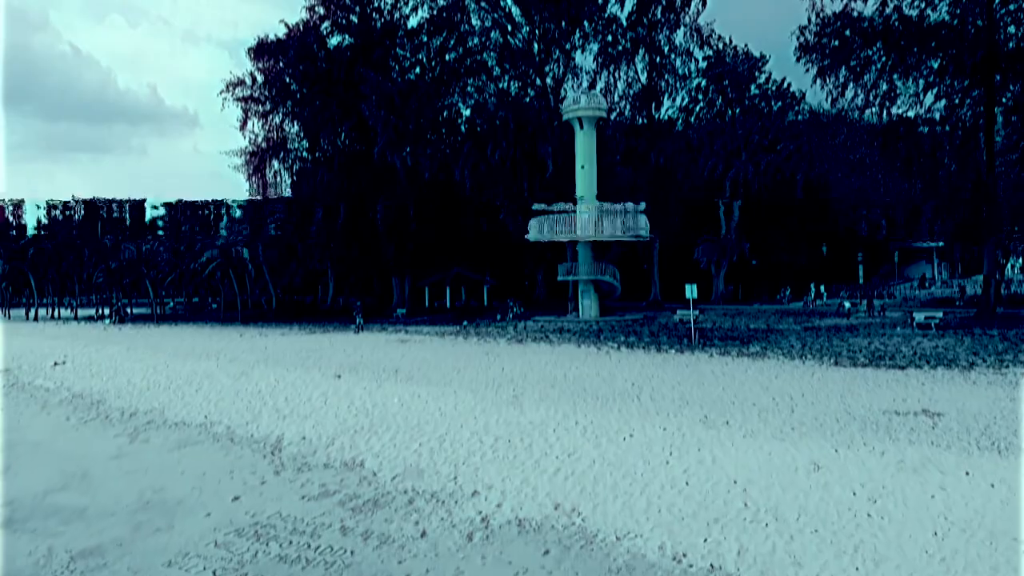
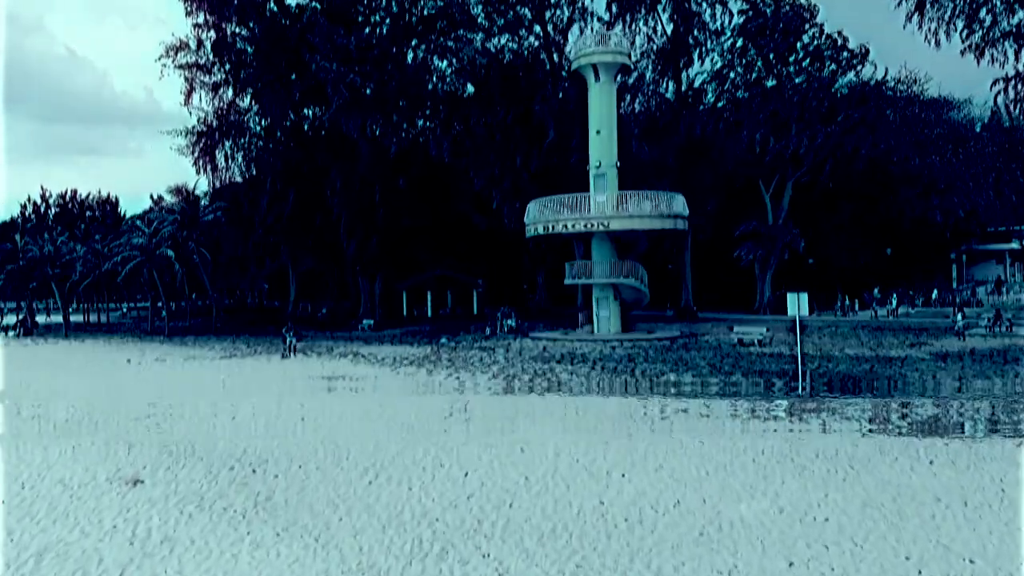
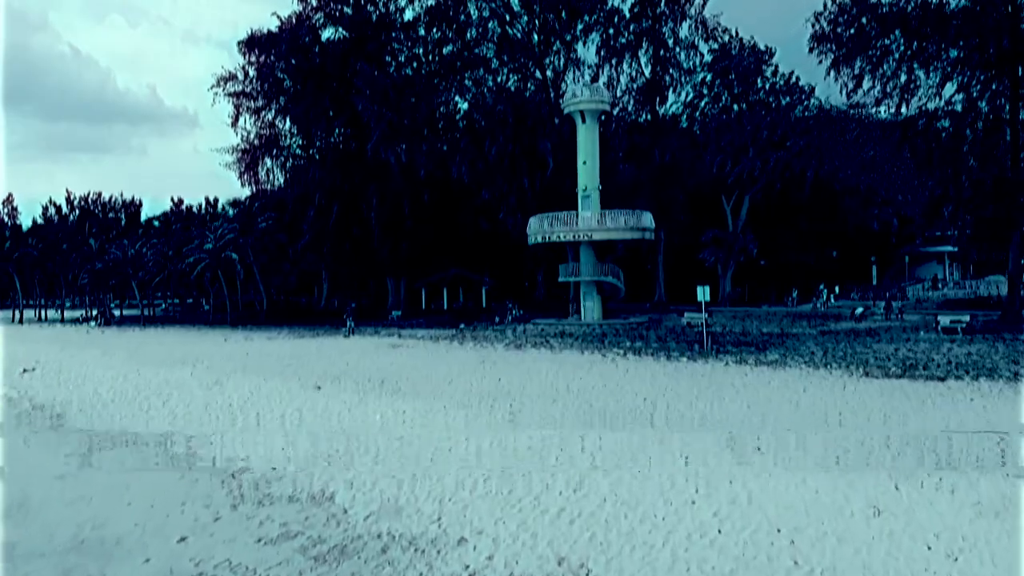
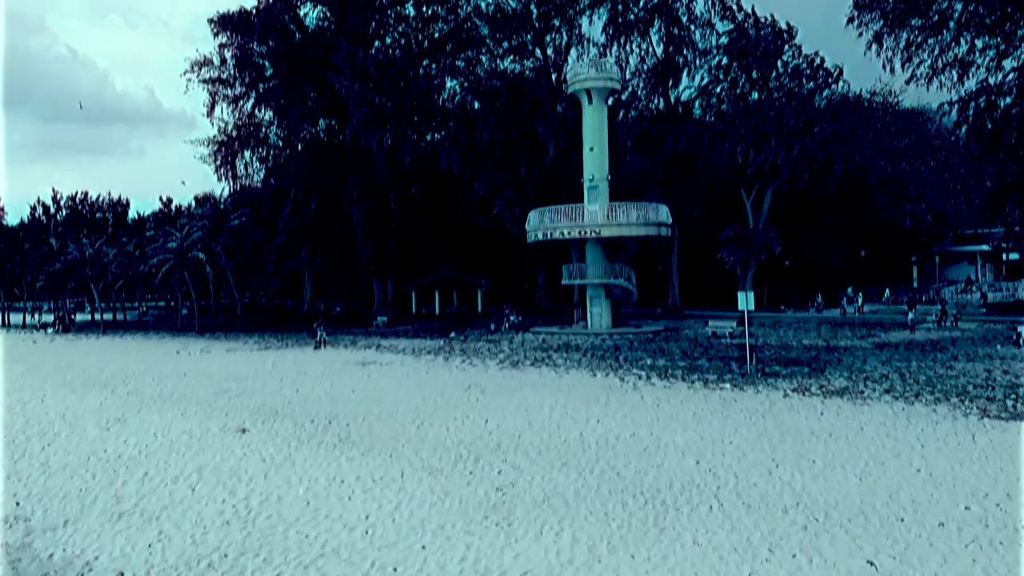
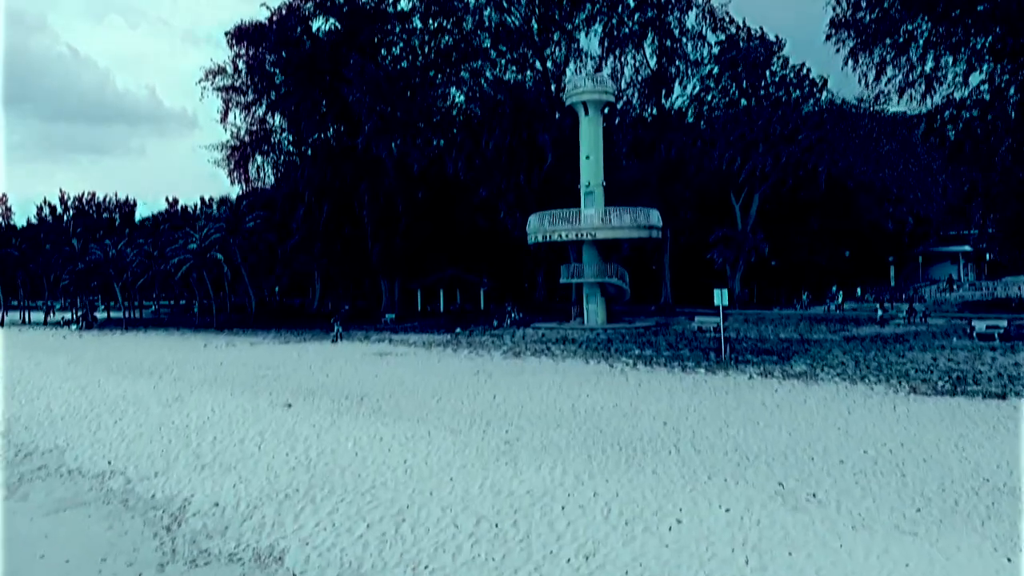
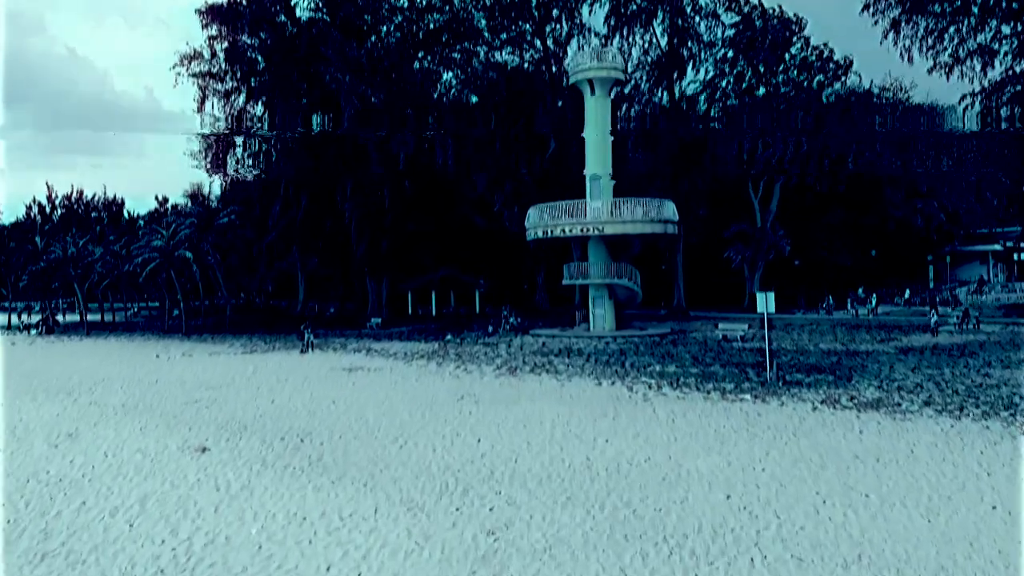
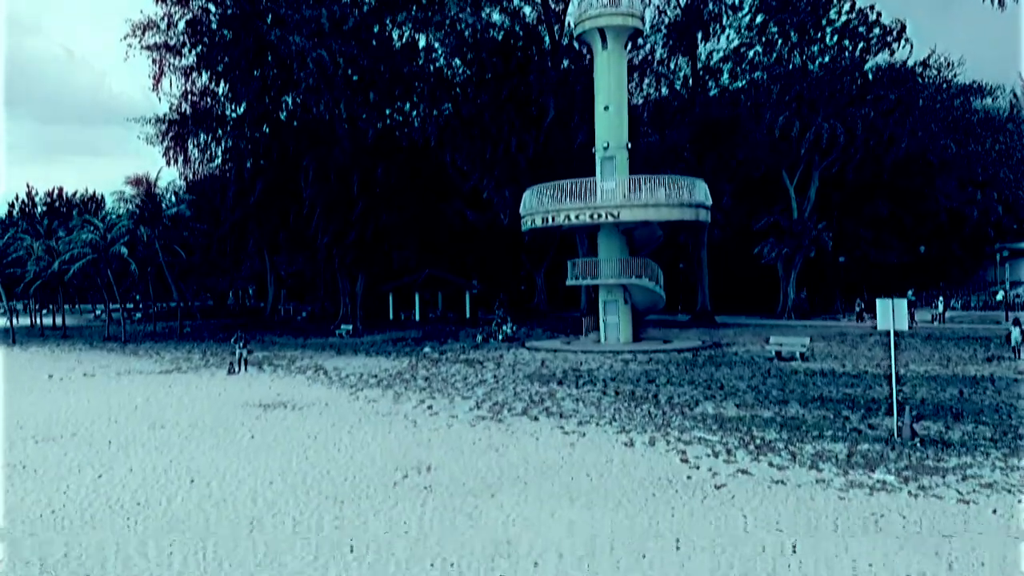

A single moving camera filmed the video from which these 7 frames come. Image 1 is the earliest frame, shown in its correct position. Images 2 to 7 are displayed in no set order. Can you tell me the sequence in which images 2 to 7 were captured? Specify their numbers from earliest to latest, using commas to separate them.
3, 5, 4, 6, 2, 7
